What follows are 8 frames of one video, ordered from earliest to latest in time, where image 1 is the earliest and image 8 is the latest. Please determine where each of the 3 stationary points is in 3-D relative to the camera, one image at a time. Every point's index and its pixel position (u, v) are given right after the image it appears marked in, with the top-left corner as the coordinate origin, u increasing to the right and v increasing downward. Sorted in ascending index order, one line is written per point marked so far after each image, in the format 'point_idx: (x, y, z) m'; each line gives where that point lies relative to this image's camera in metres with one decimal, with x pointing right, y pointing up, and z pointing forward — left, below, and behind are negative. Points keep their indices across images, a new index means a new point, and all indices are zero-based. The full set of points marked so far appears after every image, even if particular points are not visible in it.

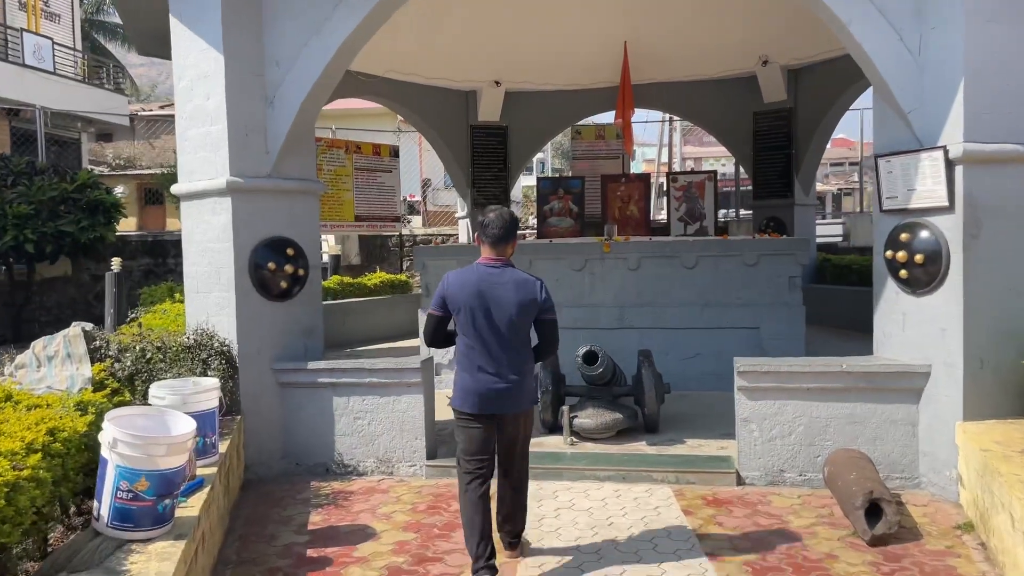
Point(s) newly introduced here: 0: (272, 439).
0: (-1.3, -0.8, +4.5) m
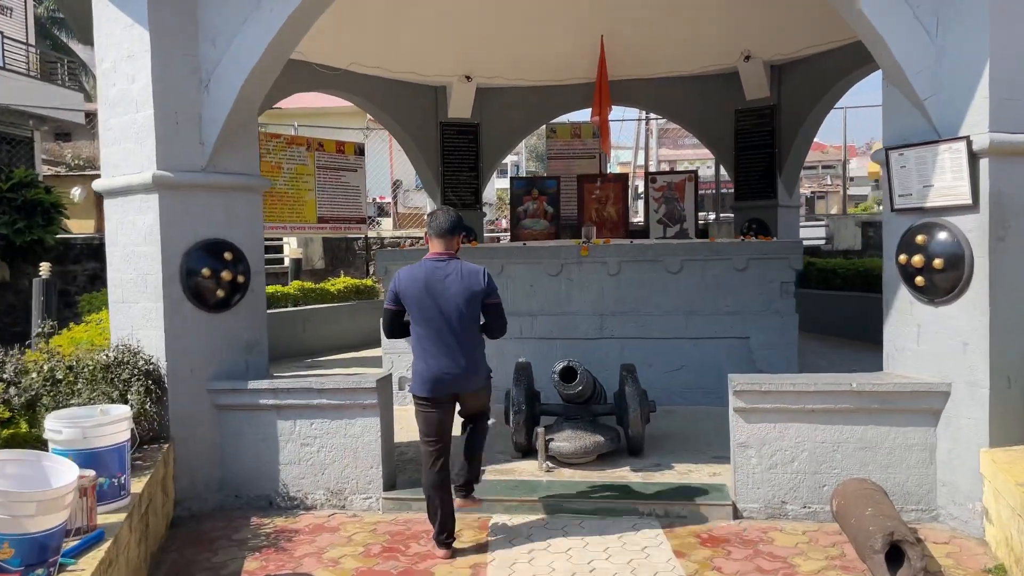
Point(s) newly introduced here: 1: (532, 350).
0: (-1.5, -0.9, +4.0) m
1: (+0.1, -0.4, +5.7) m
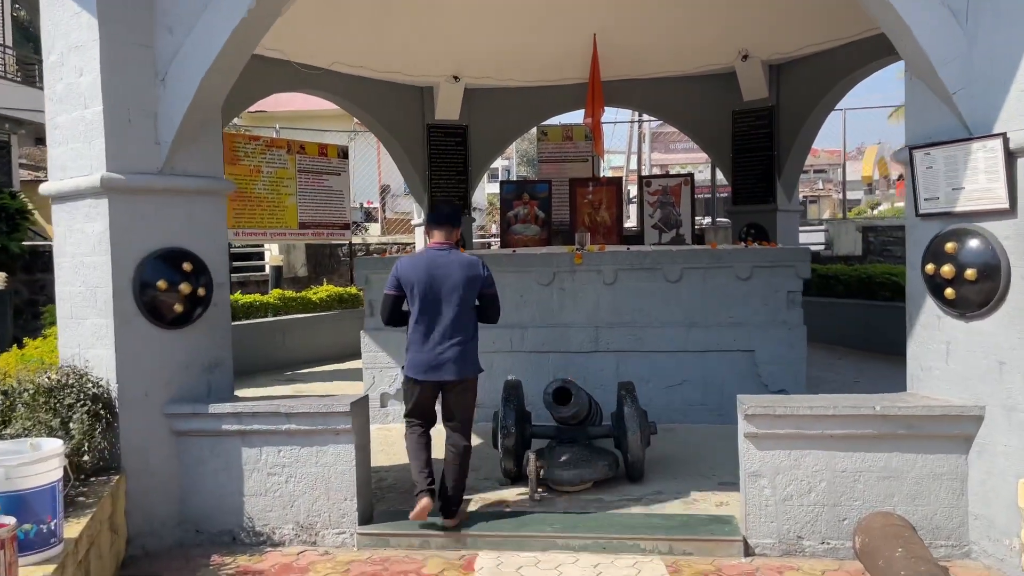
0: (-1.5, -0.9, +3.6) m
1: (+0.1, -0.5, +5.4) m
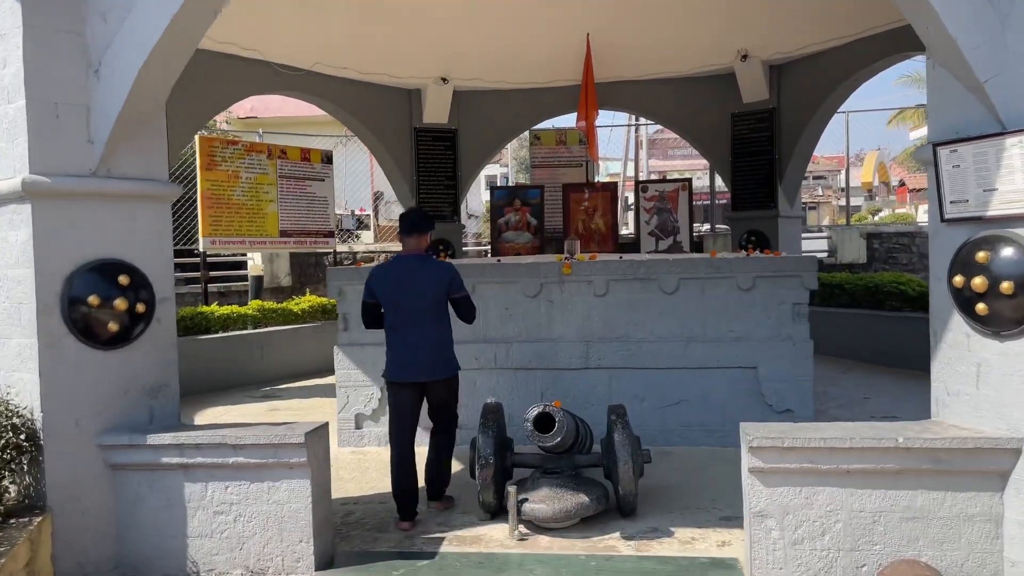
0: (-1.6, -1.0, +3.2) m
1: (0.0, -0.6, +5.0) m
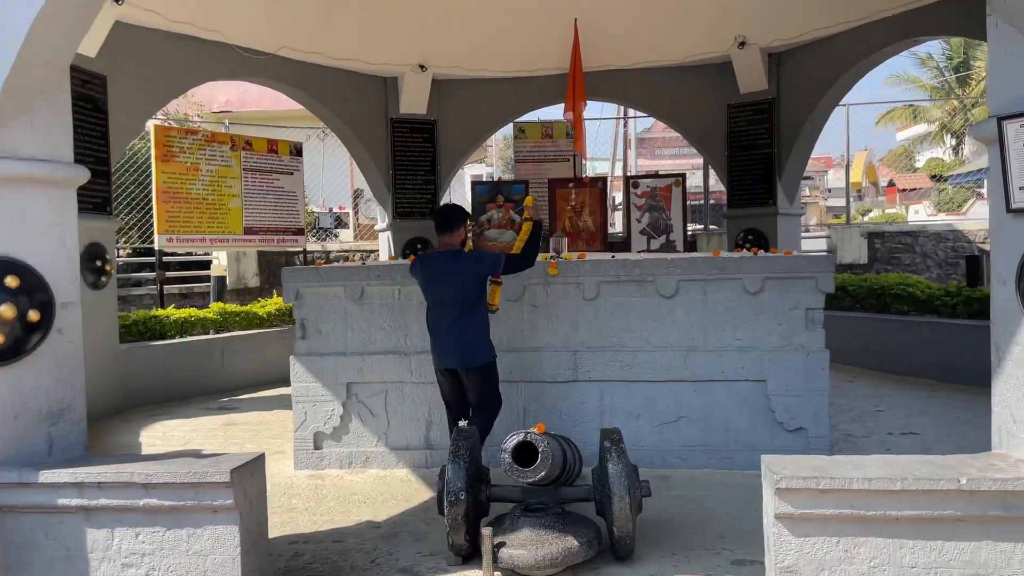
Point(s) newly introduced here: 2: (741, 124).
0: (-1.7, -1.0, +2.6) m
1: (-0.1, -0.6, +4.4) m
2: (+2.3, +1.6, +8.2) m
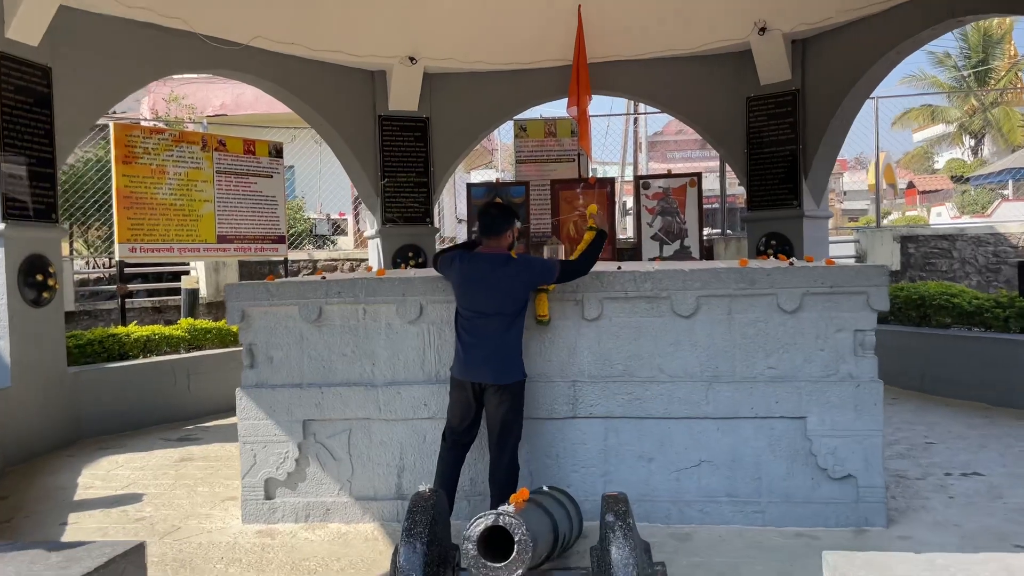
0: (-1.8, -1.1, +1.9) m
1: (-0.2, -0.7, +3.7) m
2: (+2.3, +1.5, +7.5) m
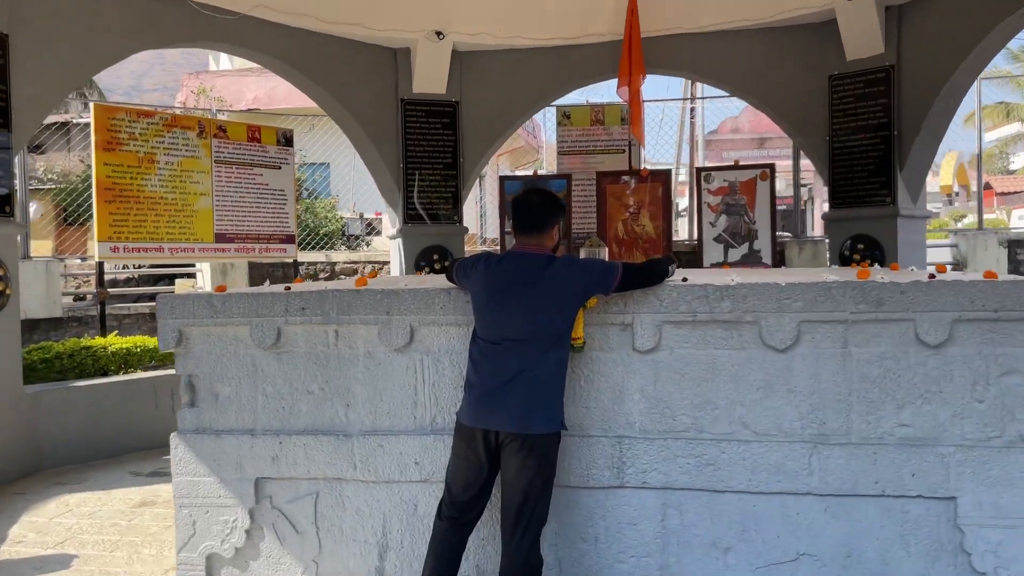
0: (-1.8, -1.1, +1.0) m
1: (-0.1, -0.7, +2.7) m
2: (+2.6, +1.4, +6.4) m
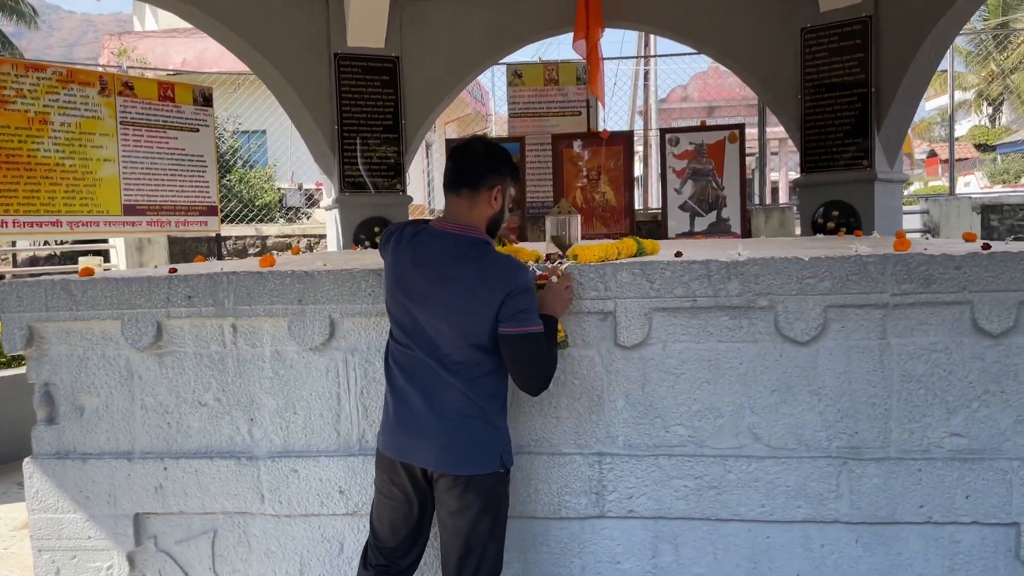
0: (-1.8, -1.1, +0.4) m
1: (-0.3, -0.7, +2.1) m
2: (+2.2, +1.7, +5.9) m
